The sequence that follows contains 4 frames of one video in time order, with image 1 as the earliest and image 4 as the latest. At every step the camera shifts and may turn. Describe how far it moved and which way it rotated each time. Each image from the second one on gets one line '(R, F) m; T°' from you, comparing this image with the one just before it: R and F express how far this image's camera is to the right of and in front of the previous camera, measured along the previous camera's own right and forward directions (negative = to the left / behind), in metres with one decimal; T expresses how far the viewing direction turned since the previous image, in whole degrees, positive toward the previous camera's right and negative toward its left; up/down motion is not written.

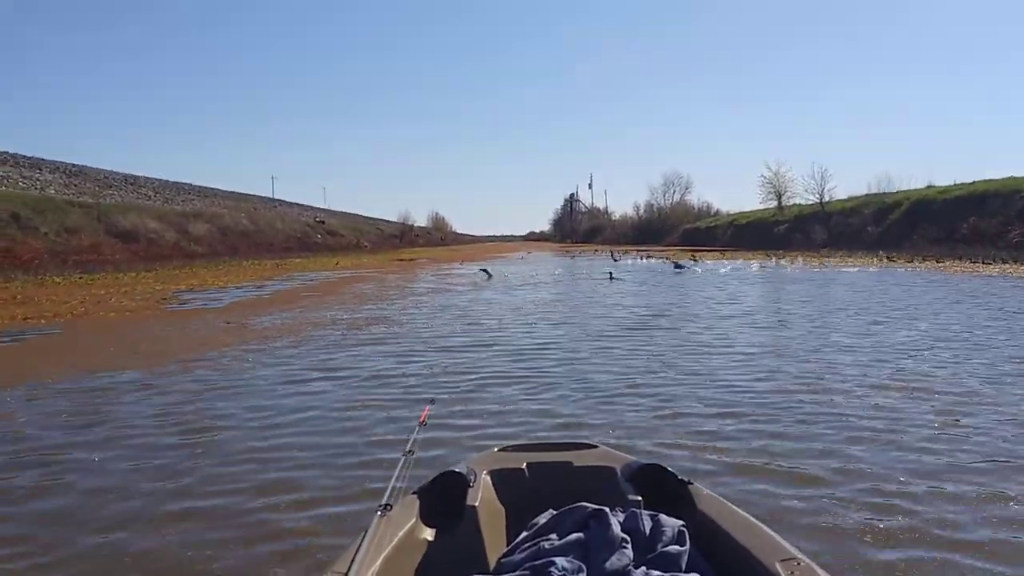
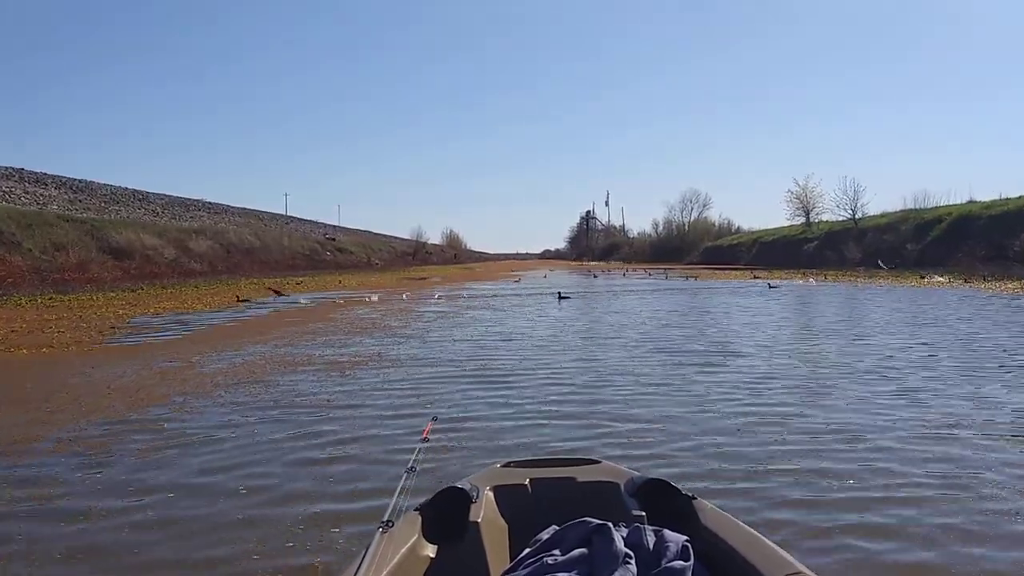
(-0.3, +0.9) m; -1°
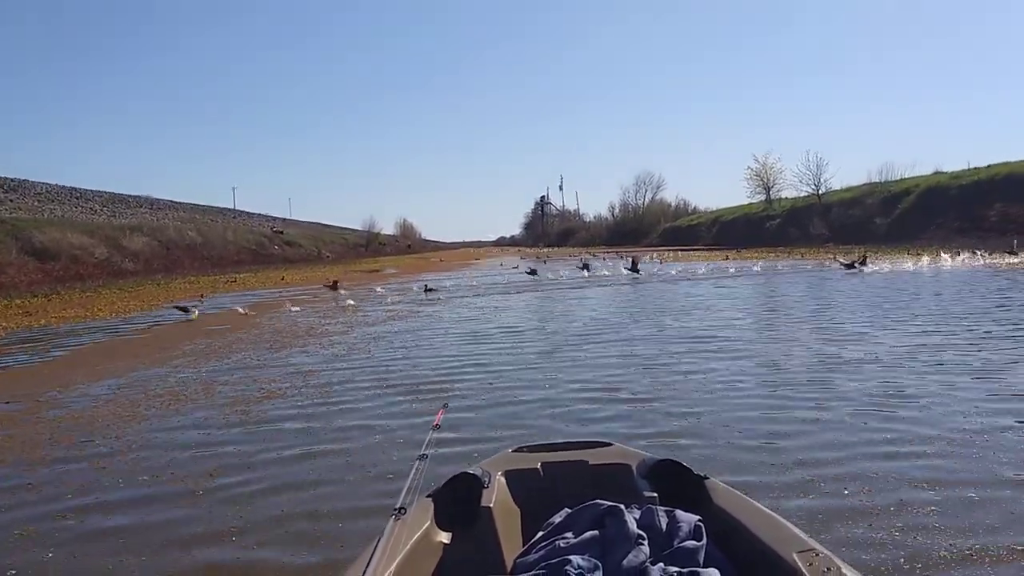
(-0.9, +0.3) m; +4°
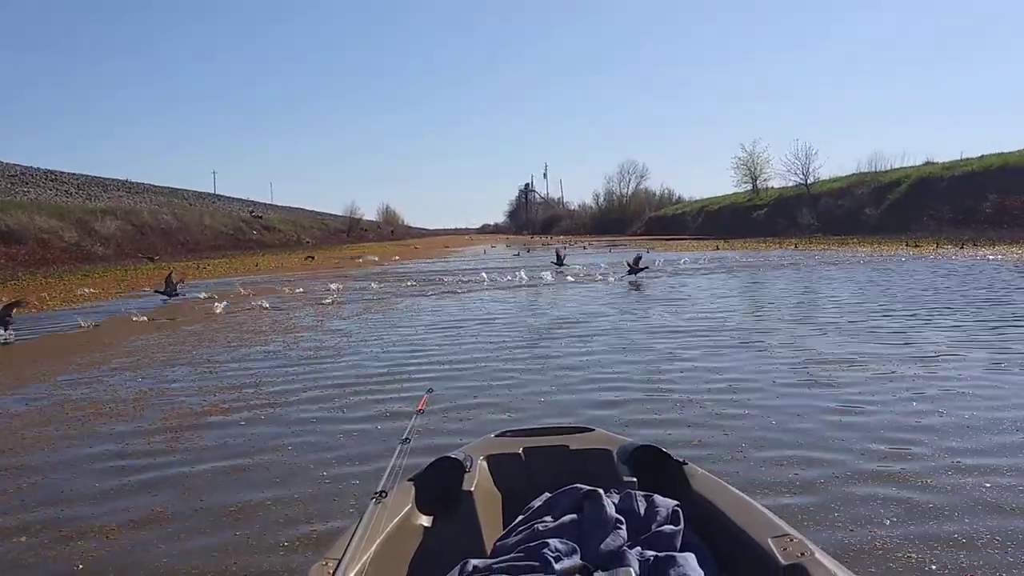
(-0.1, +0.4) m; +1°
